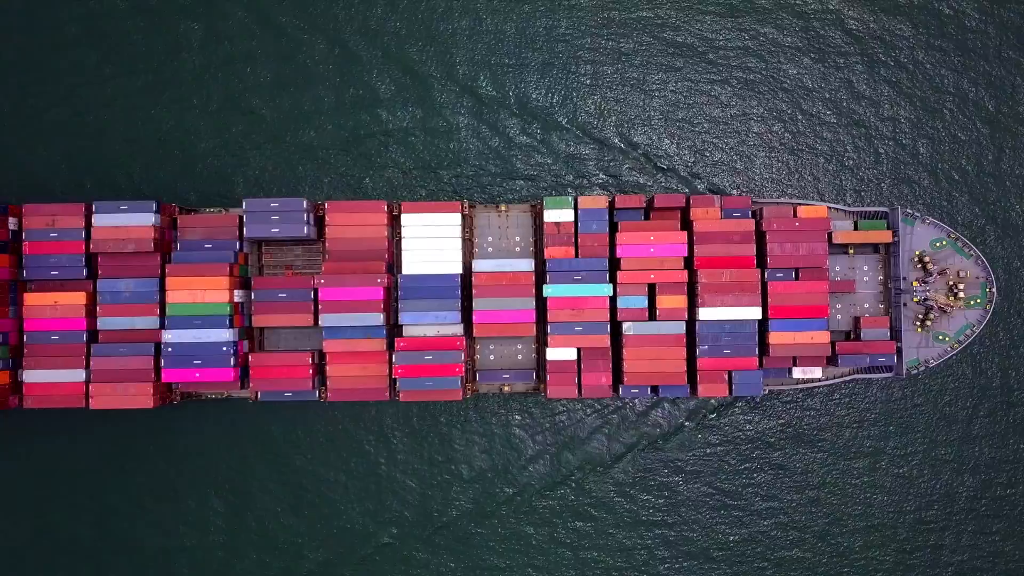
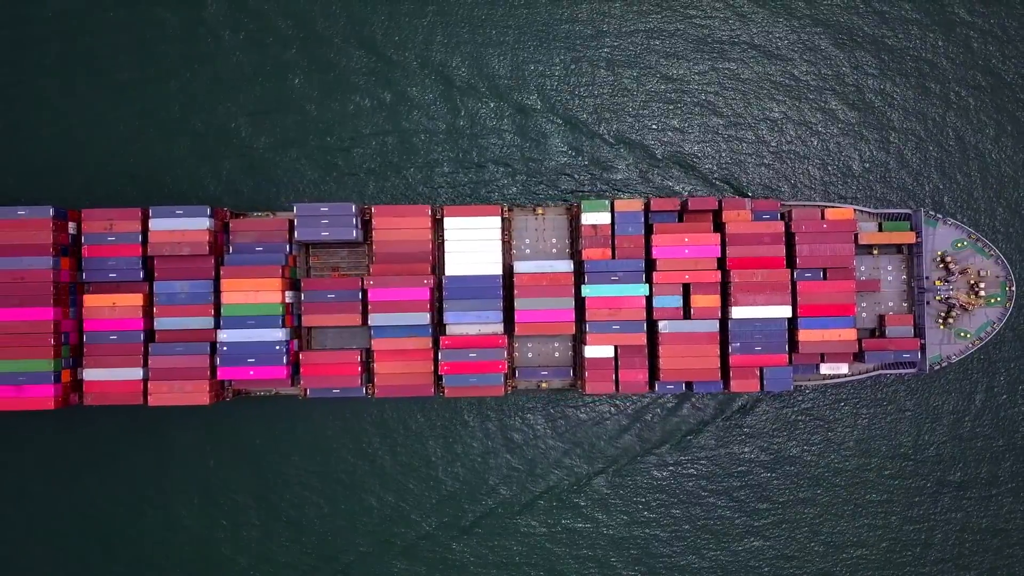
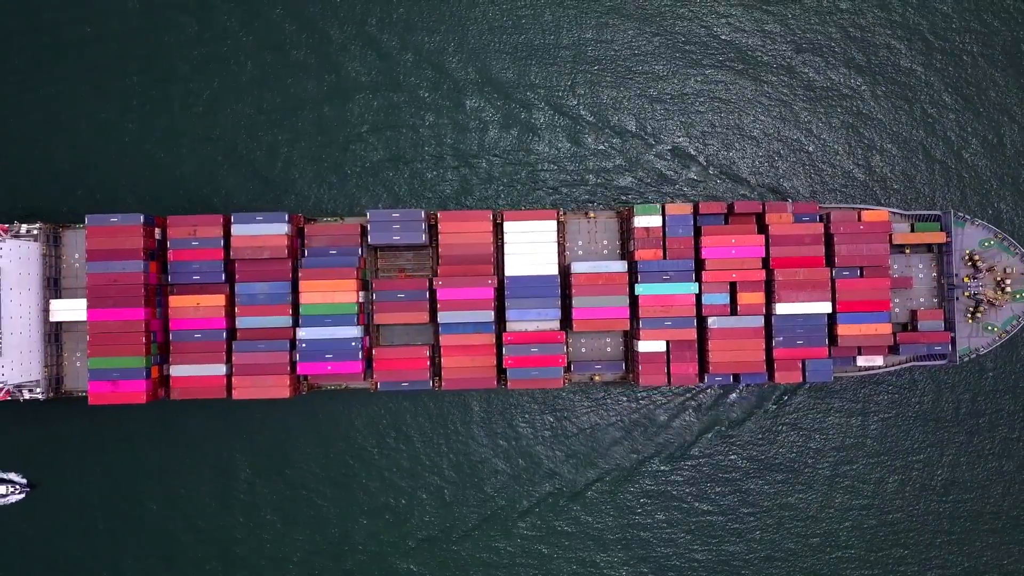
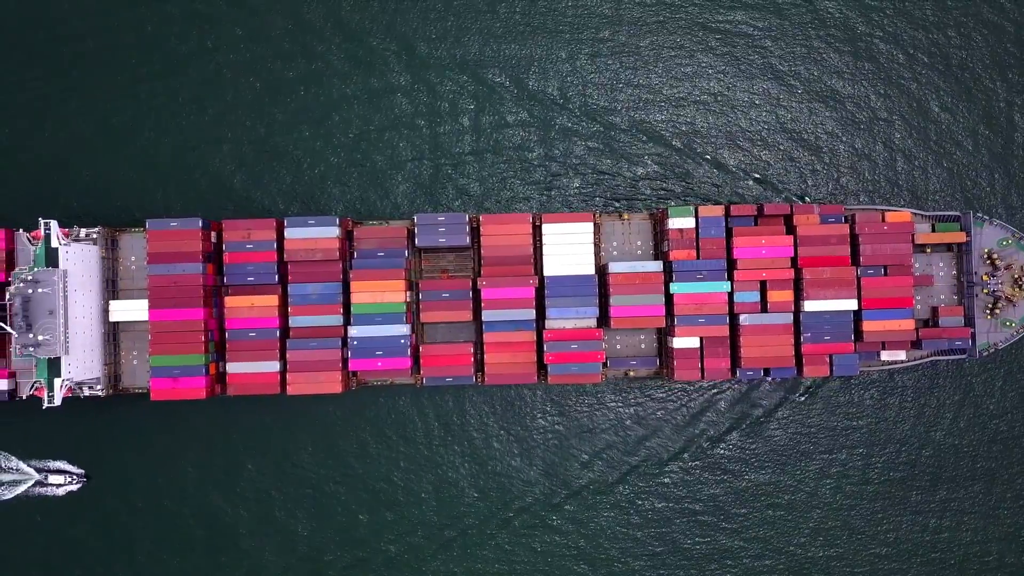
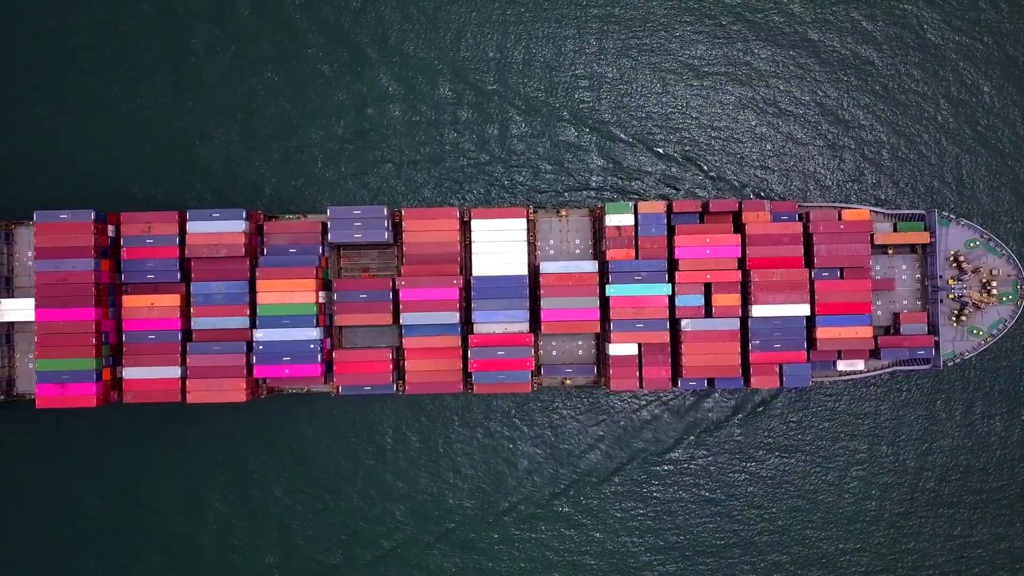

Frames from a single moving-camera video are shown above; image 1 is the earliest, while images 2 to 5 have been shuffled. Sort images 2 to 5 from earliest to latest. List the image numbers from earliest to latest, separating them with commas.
2, 5, 3, 4
